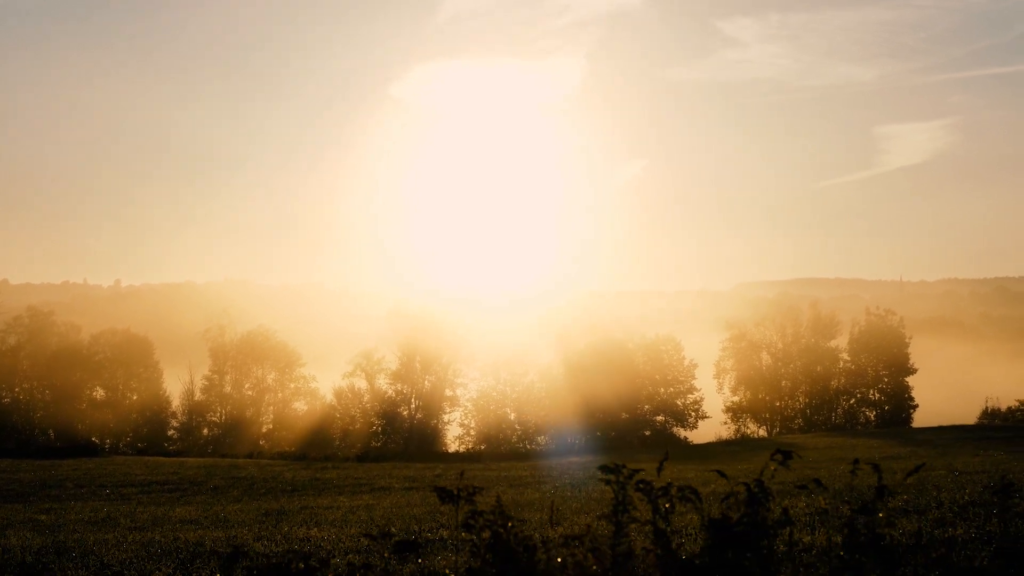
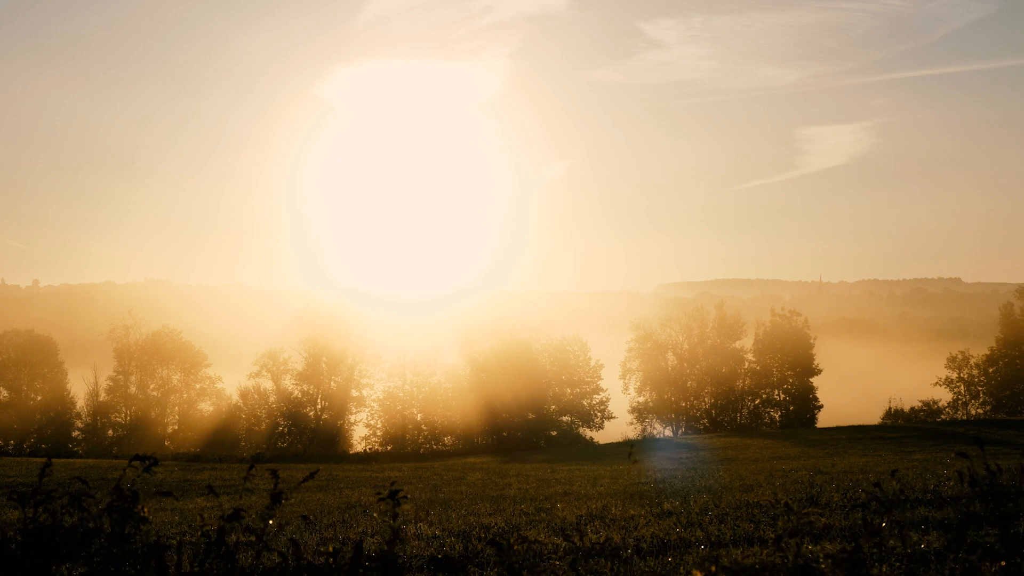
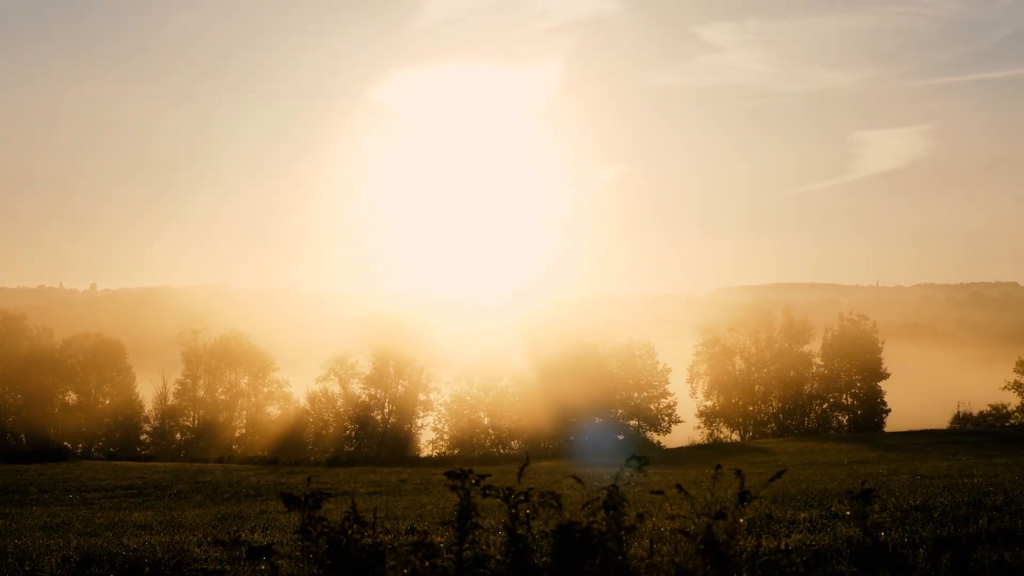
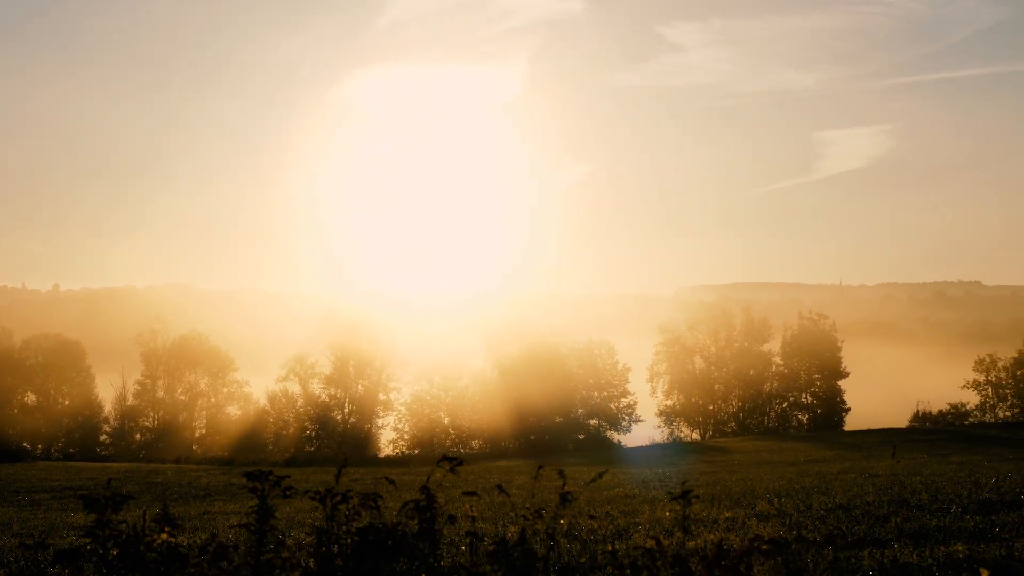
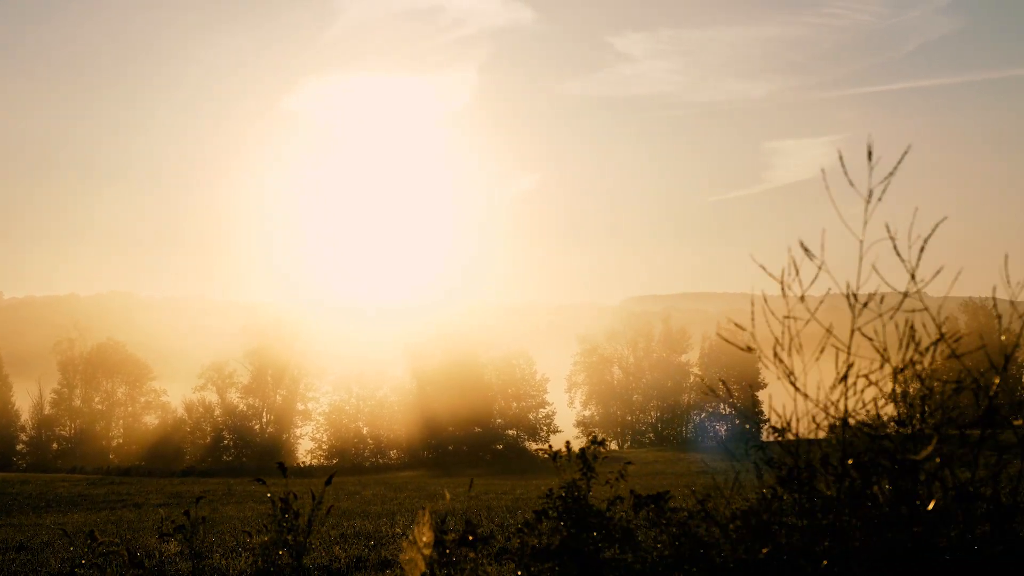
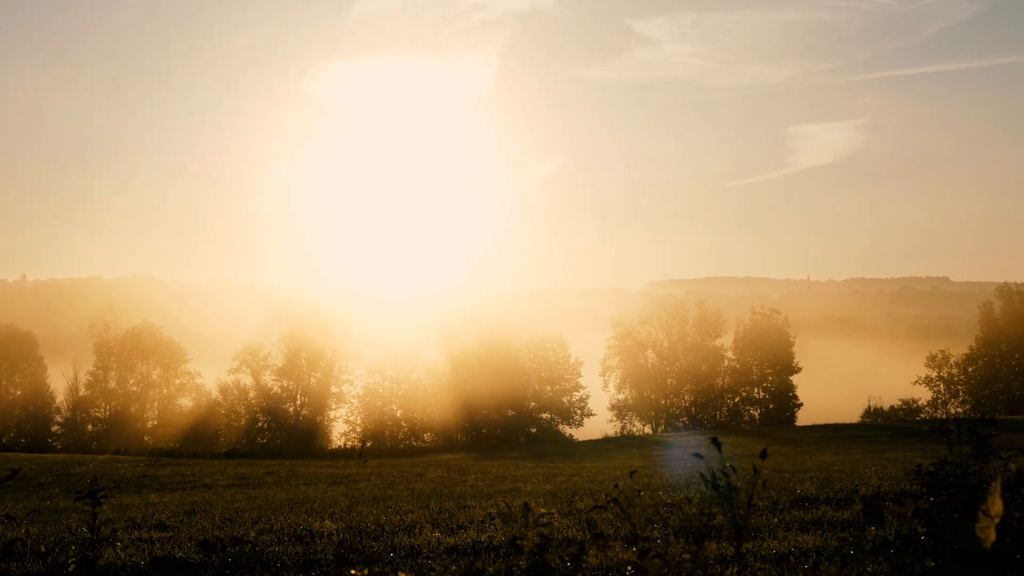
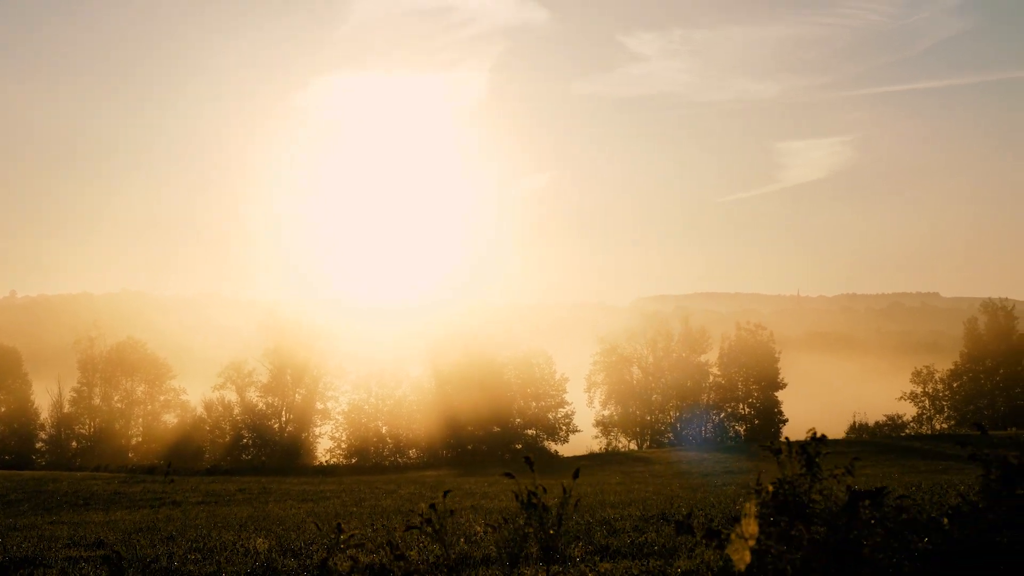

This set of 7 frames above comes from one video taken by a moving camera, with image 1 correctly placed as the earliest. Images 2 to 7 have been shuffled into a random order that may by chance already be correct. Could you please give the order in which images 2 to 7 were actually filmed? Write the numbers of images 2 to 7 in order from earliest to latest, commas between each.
3, 4, 2, 6, 7, 5
